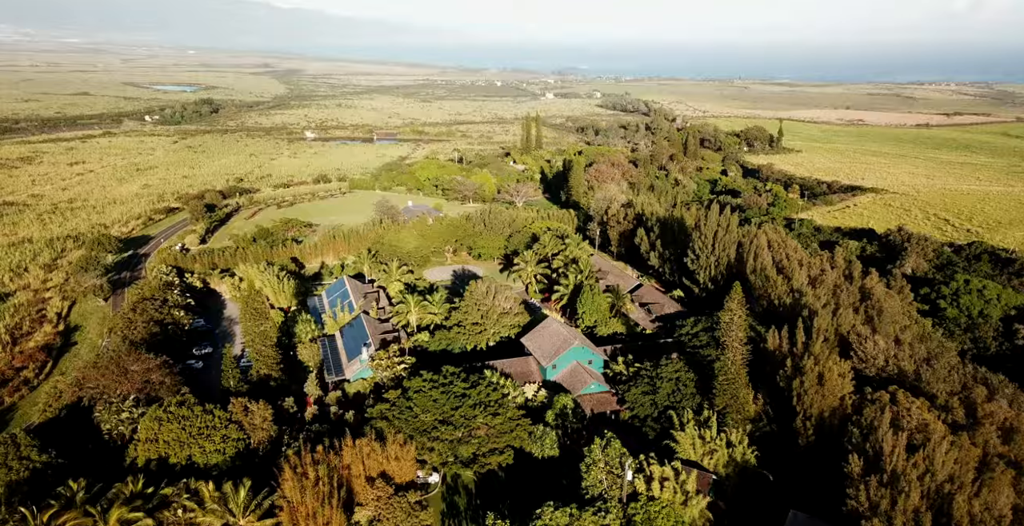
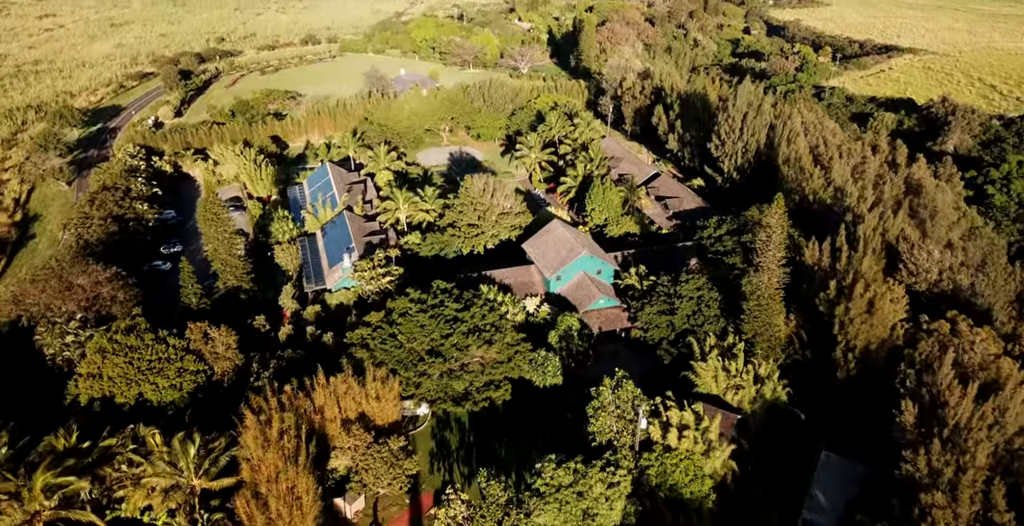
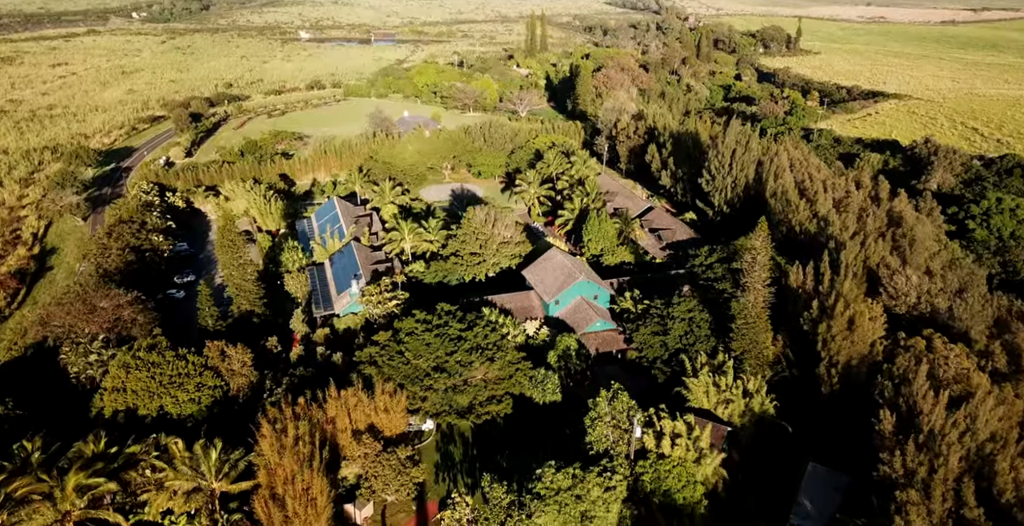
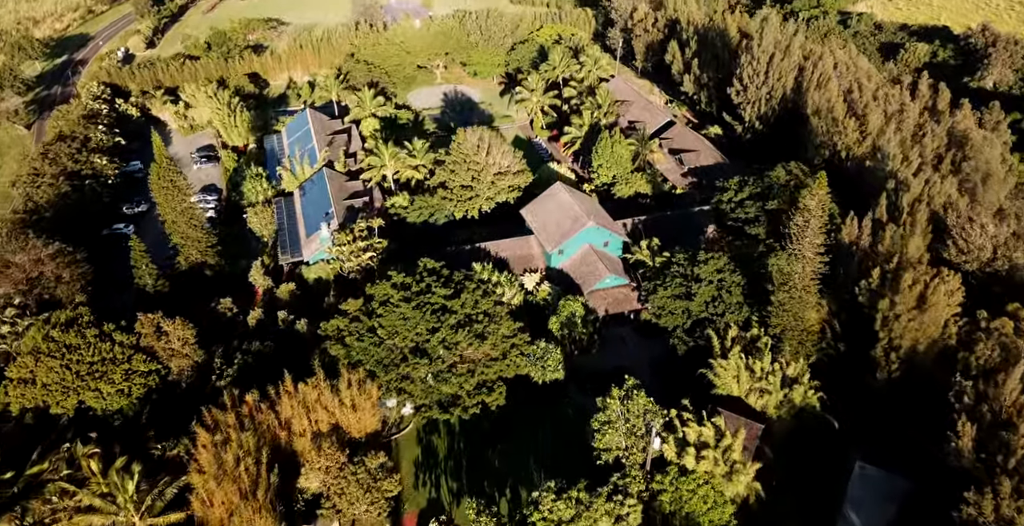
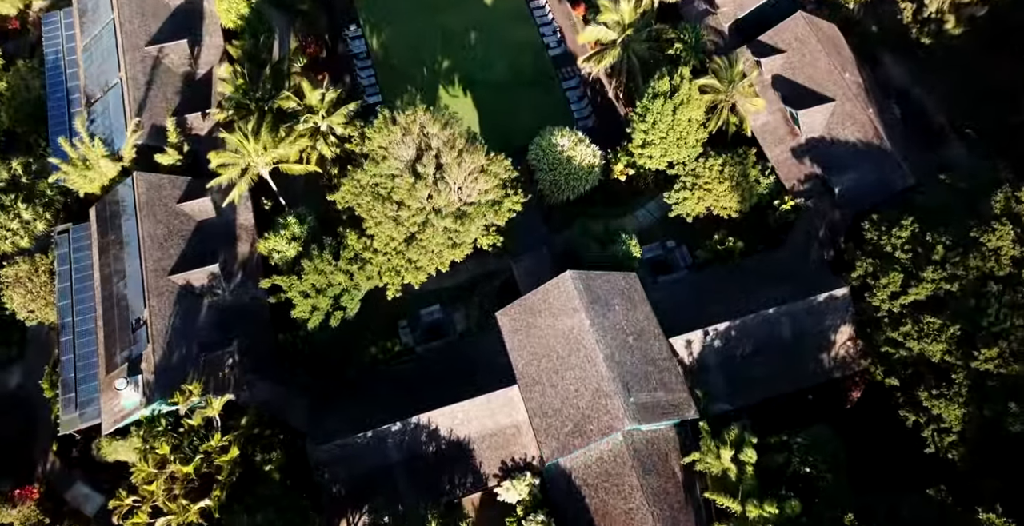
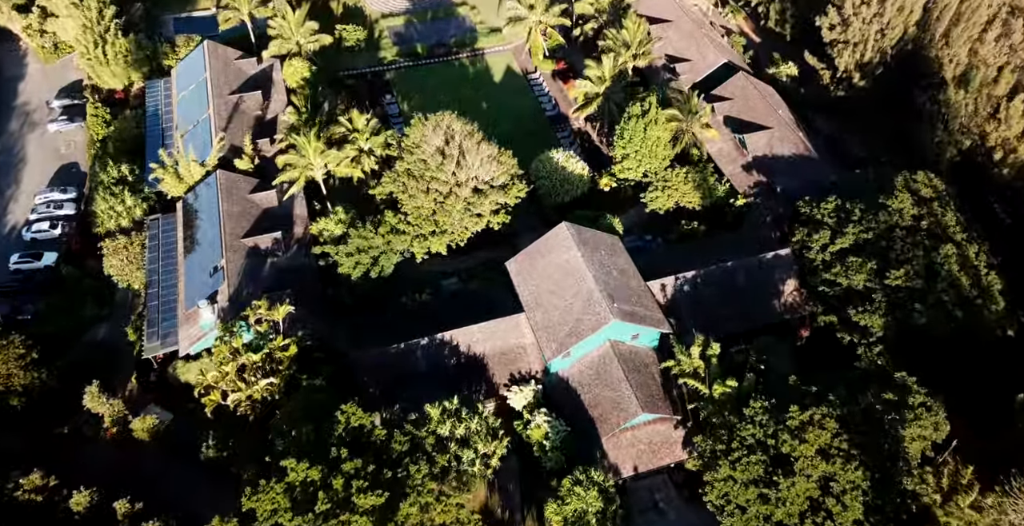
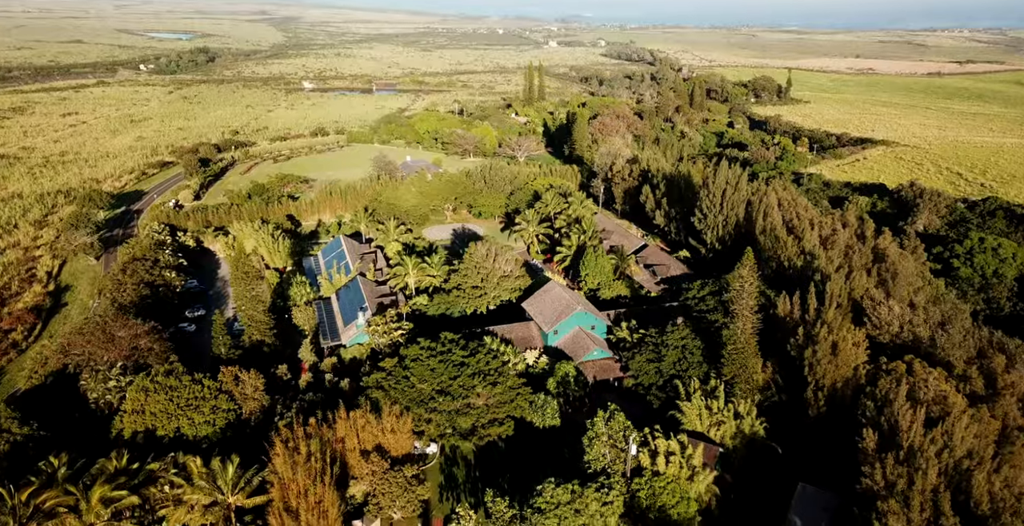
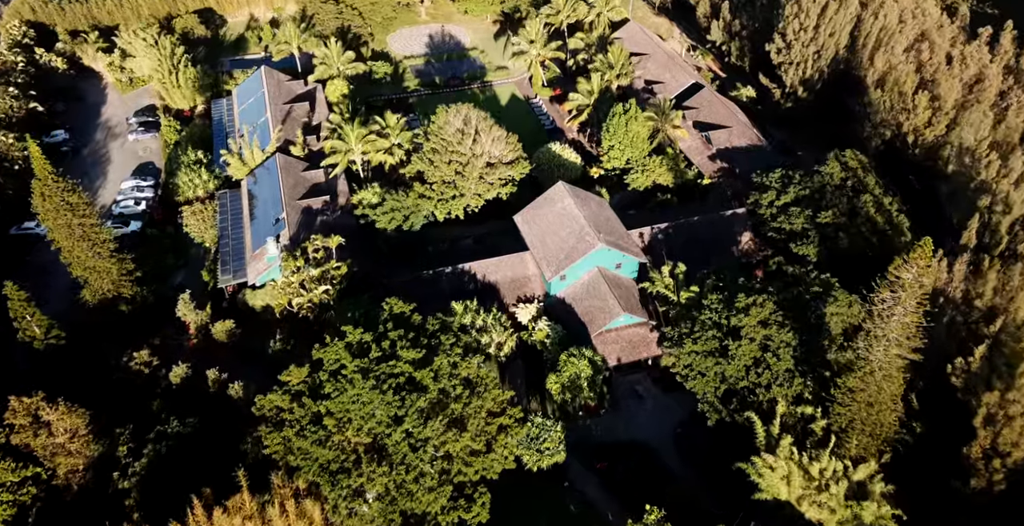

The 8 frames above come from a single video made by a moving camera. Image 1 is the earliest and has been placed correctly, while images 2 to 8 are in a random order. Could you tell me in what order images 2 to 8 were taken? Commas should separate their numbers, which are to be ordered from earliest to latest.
7, 3, 2, 4, 8, 6, 5
